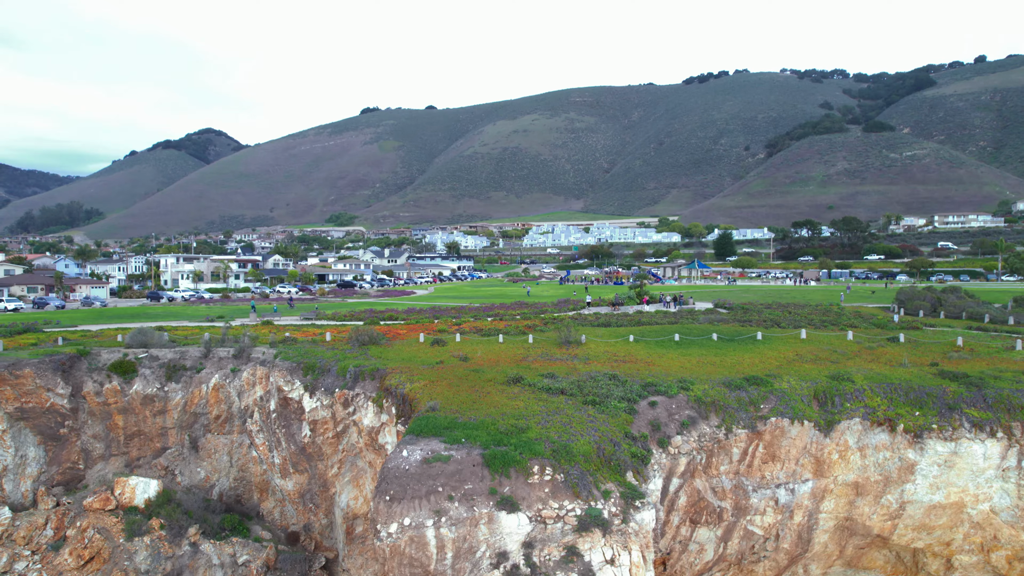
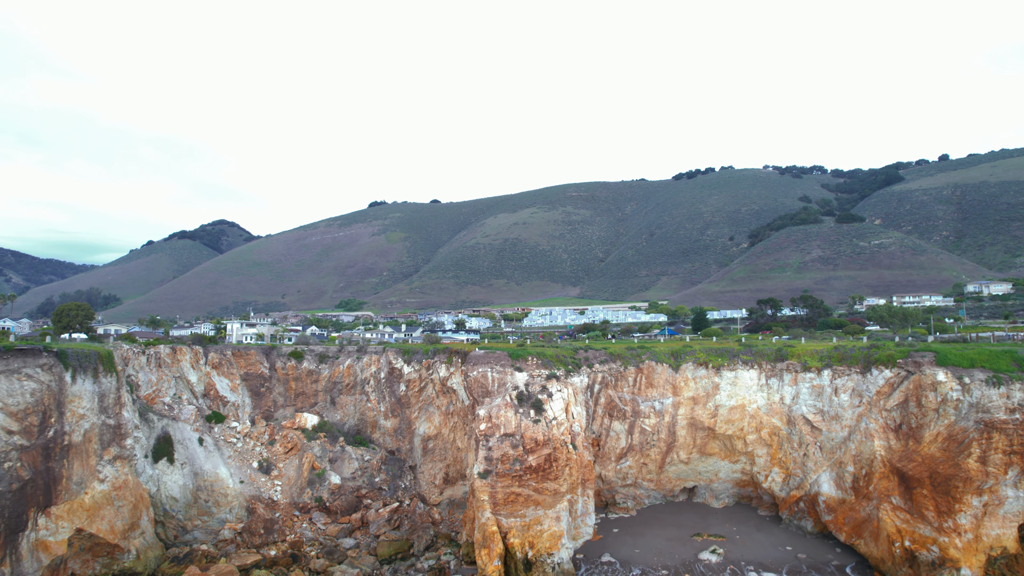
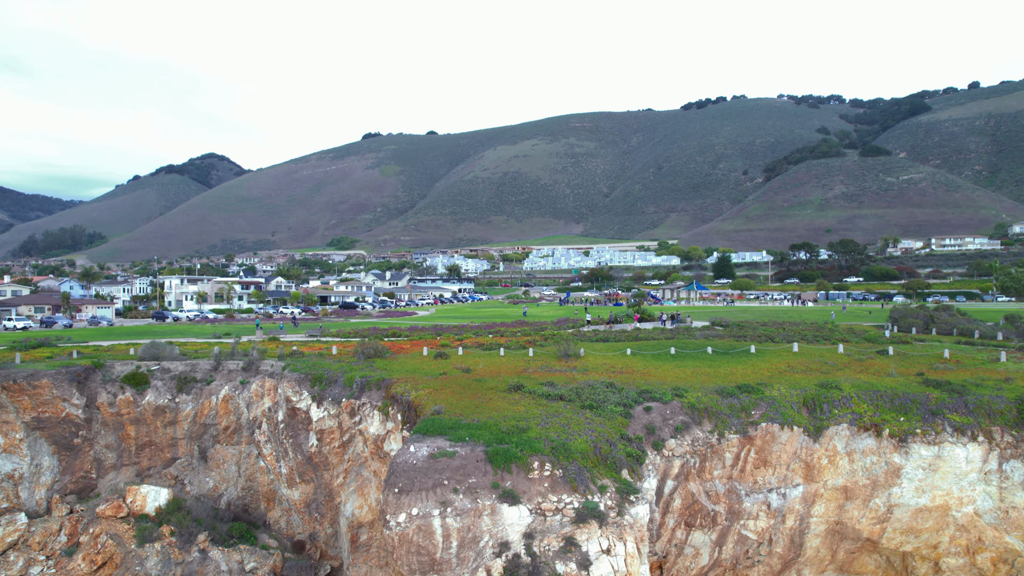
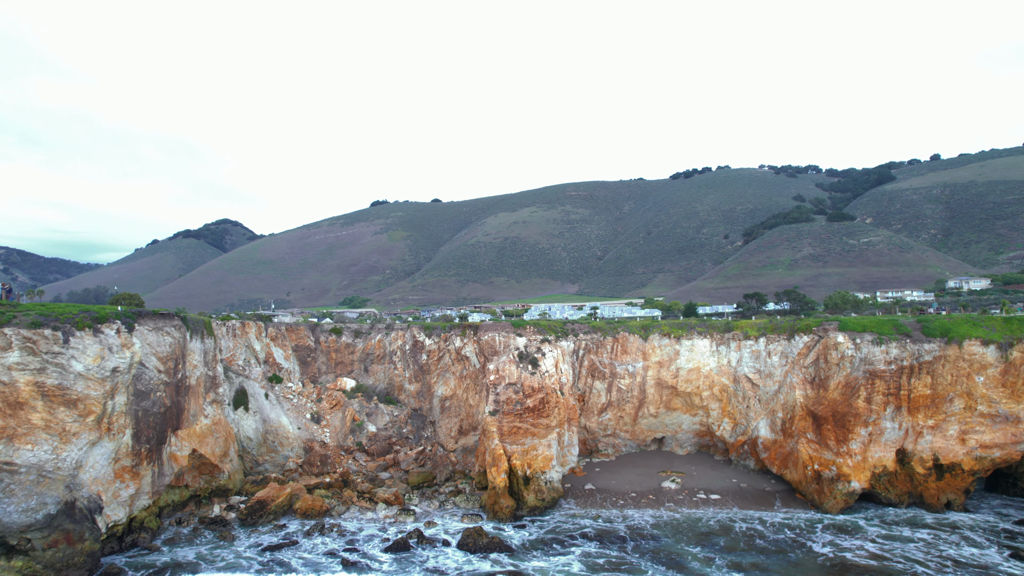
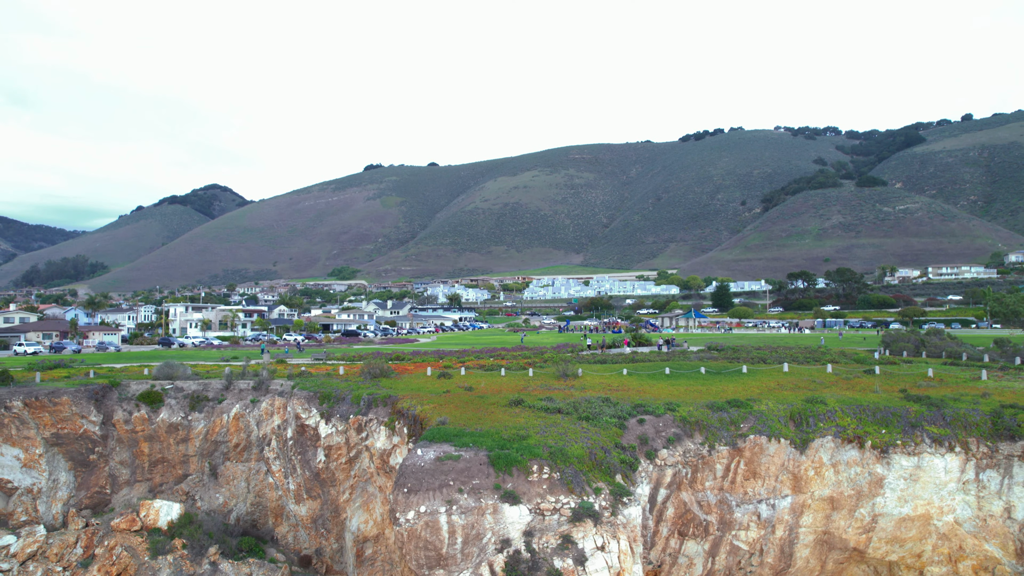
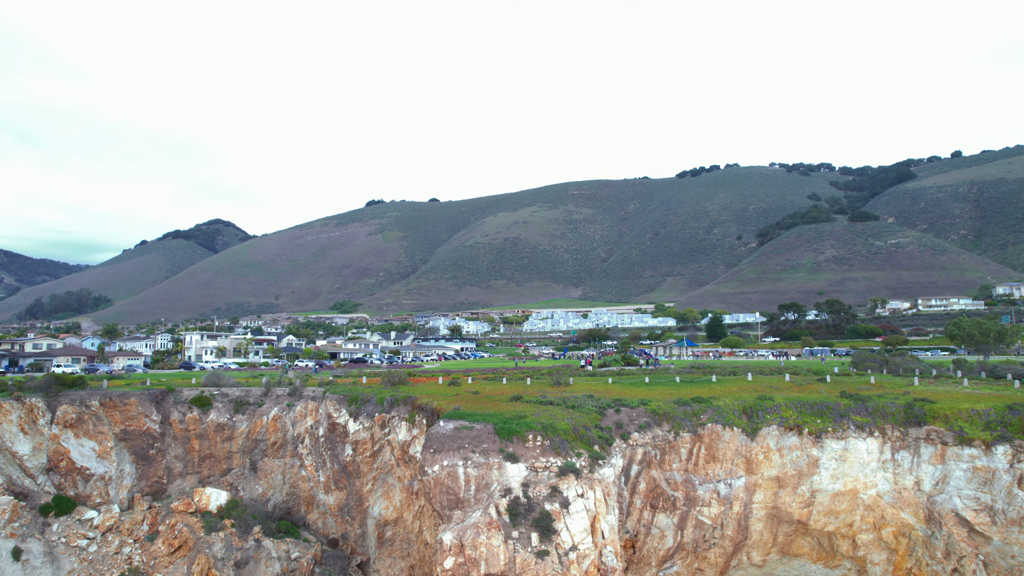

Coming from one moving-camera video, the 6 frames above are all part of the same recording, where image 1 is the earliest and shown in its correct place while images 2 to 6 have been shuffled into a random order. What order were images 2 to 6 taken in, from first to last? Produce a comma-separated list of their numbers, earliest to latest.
3, 5, 6, 2, 4
